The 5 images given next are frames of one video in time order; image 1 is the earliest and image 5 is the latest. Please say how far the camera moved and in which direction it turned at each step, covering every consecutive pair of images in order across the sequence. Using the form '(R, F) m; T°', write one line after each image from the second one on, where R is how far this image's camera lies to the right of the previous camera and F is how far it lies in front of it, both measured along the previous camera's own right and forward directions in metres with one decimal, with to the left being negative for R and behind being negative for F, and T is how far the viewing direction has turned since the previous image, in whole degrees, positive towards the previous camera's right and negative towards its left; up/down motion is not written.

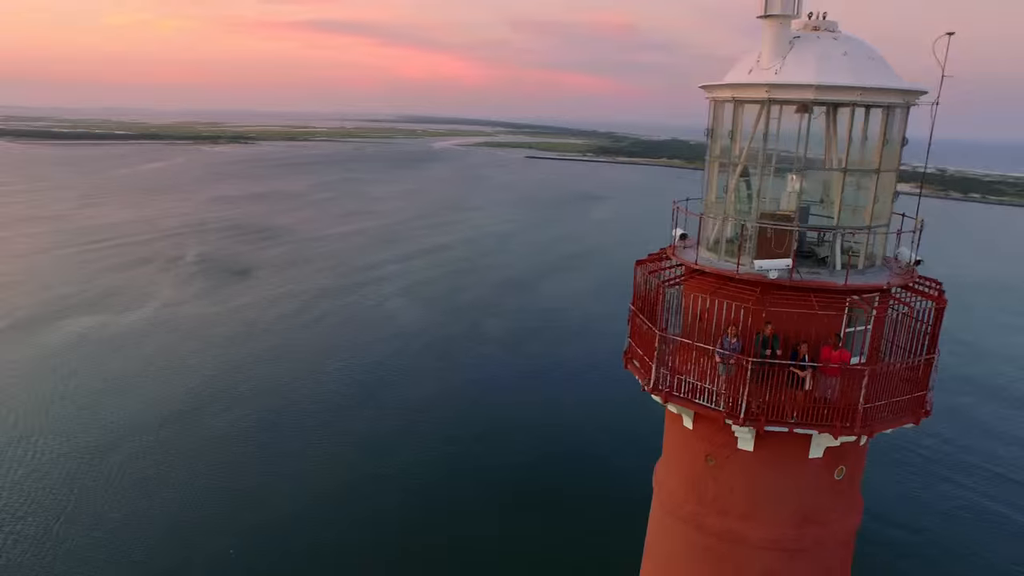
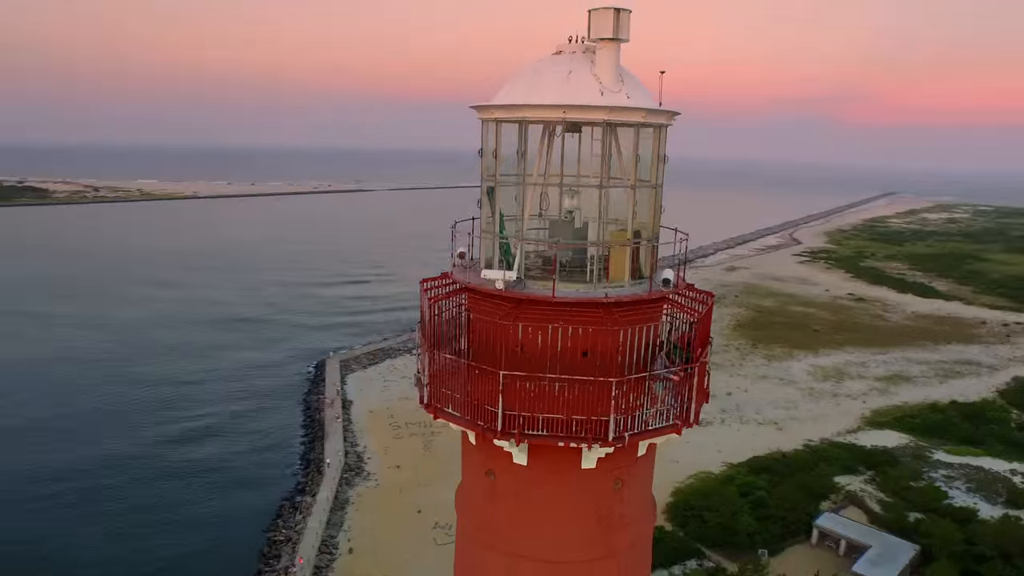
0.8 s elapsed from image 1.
(+2.0, +0.3) m; -25°
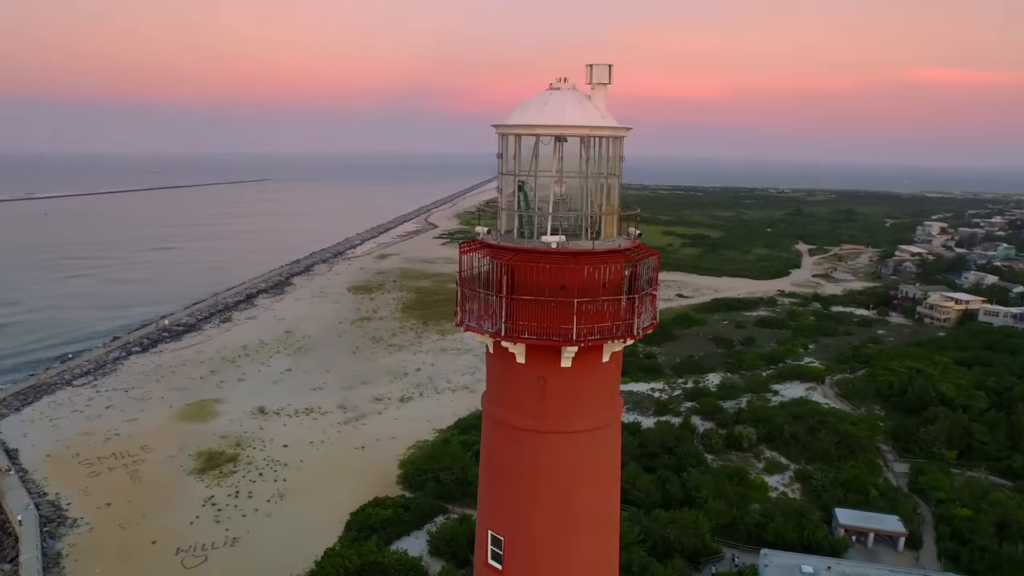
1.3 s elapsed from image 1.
(-1.0, -1.2) m; +12°
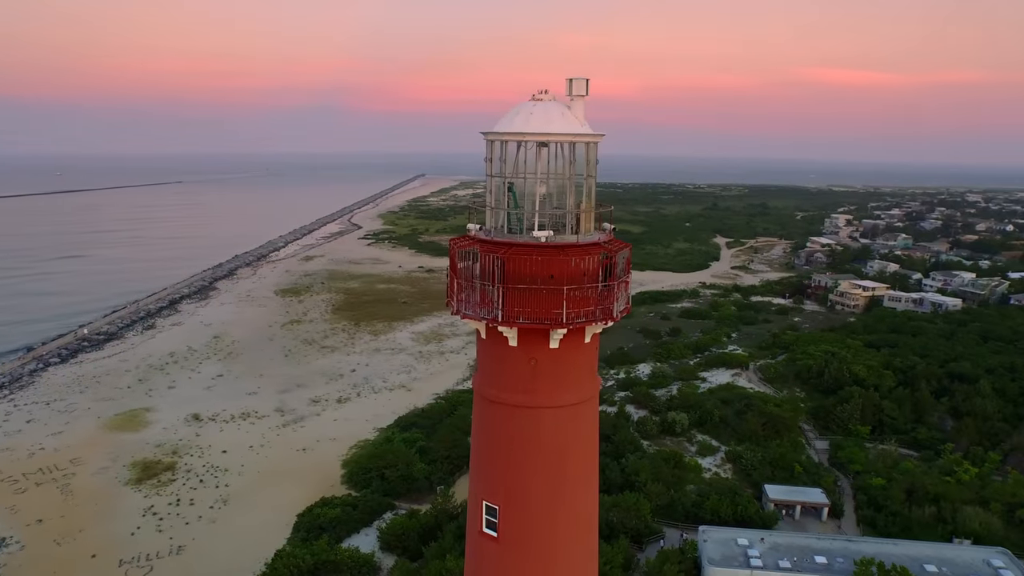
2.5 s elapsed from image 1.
(-0.4, -0.4) m; +6°
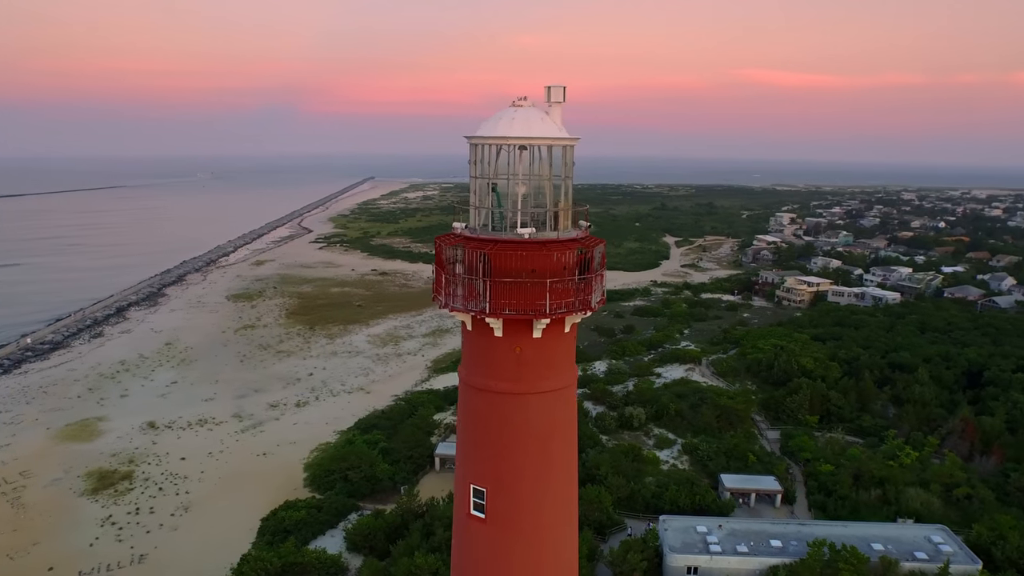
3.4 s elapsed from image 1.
(-0.2, -0.2) m; +4°
